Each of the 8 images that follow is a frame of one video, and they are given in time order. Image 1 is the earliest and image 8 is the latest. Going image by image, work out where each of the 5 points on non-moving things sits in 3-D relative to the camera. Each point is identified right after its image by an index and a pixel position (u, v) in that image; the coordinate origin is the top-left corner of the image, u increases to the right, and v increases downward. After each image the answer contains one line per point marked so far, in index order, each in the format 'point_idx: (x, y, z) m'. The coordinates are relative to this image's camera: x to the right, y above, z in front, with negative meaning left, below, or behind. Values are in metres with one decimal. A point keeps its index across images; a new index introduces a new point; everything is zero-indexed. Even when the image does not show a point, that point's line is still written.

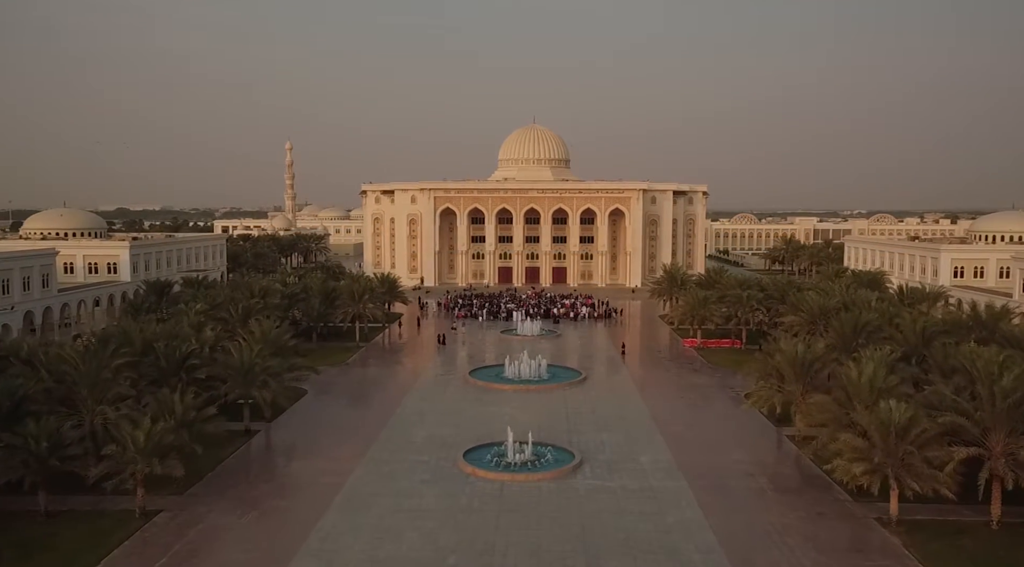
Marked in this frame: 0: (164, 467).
0: (-7.5, -4.0, +16.7) m
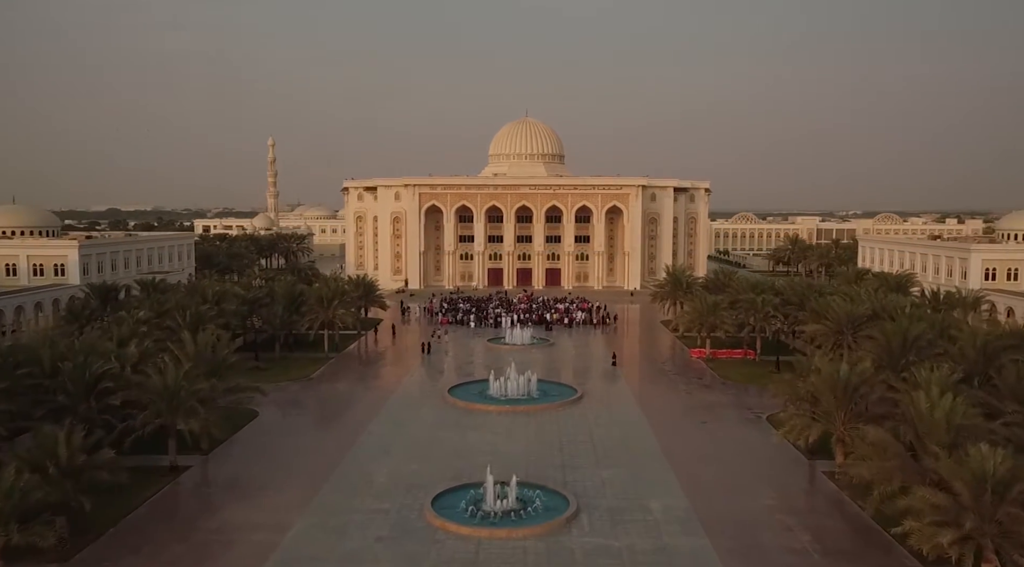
0: (-7.9, -4.1, +12.7) m
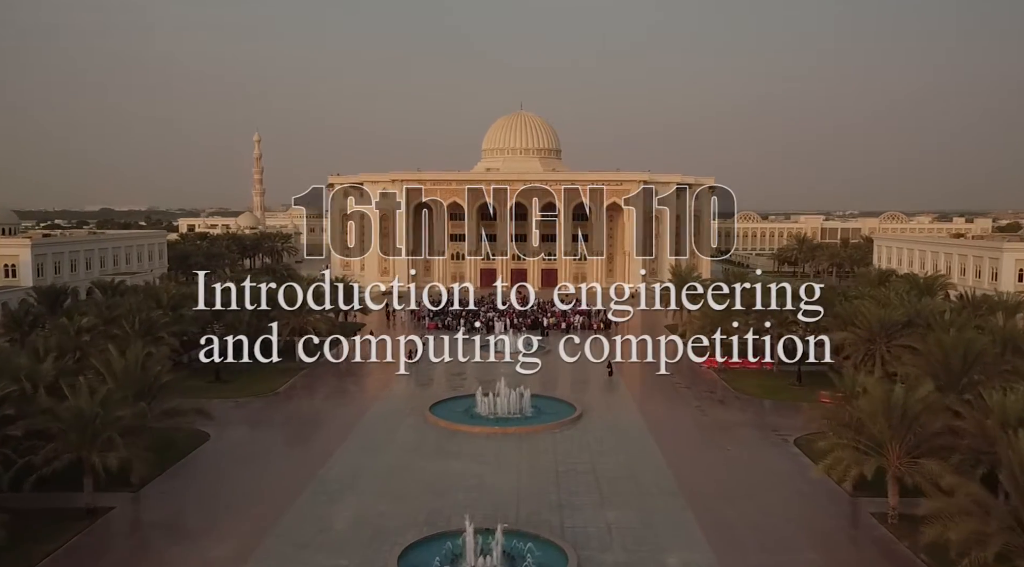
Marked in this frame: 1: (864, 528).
0: (-8.2, -4.2, +9.5) m
1: (+7.1, -4.9, +15.6) m
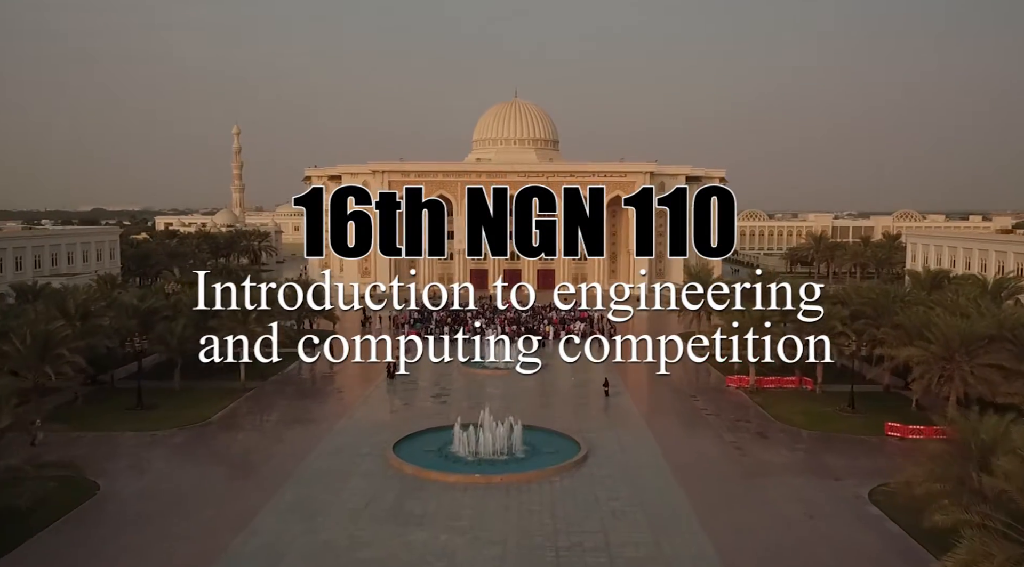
0: (-8.5, -4.3, +4.4) m
1: (+6.7, -5.0, +10.5) m
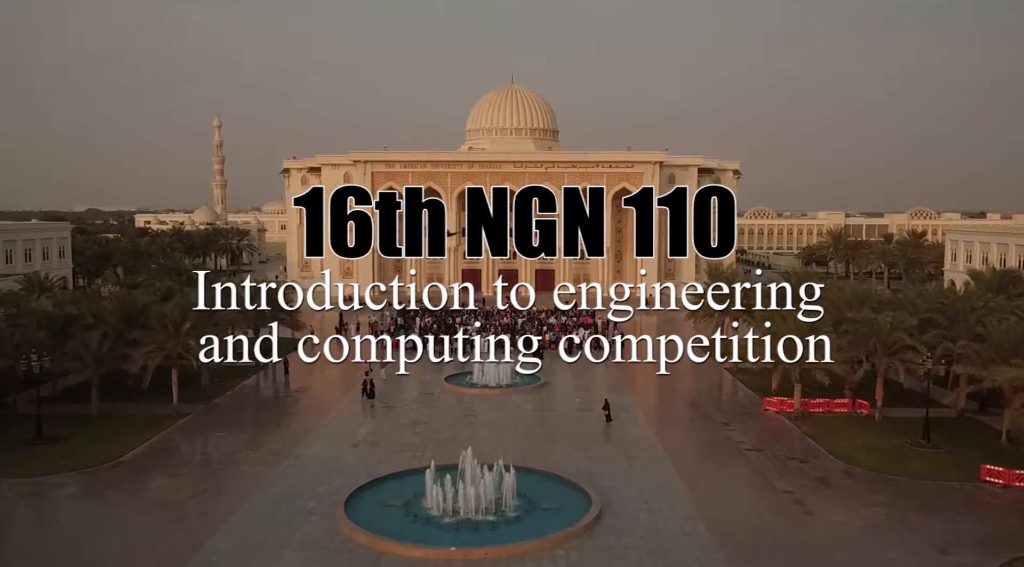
0: (-8.7, -4.4, -0.1) m
1: (+6.6, -5.1, +6.0) m
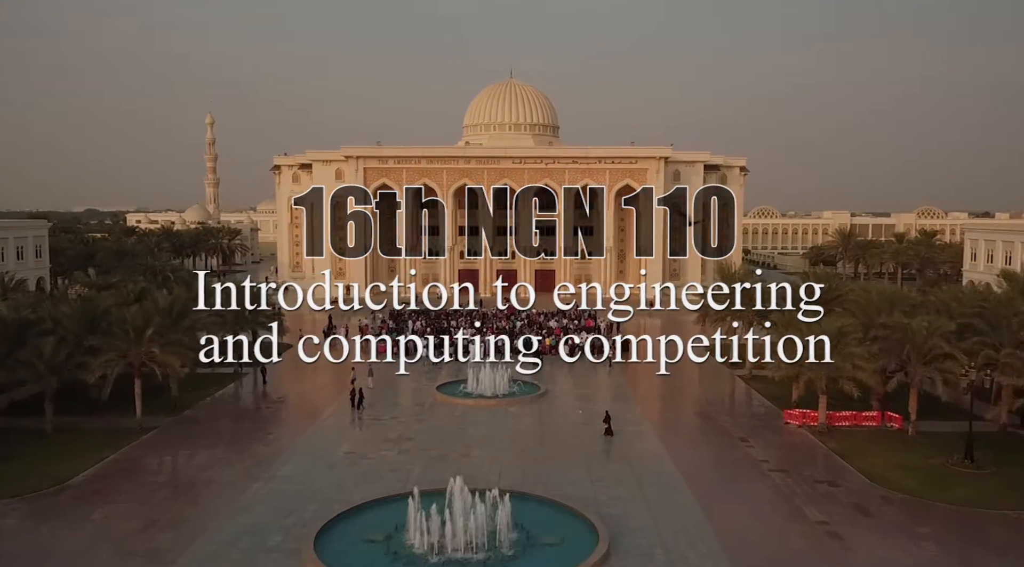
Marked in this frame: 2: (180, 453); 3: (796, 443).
0: (-8.7, -4.4, -2.0) m
1: (+6.5, -5.1, +4.1) m
2: (-7.8, -4.0, +18.3) m
3: (+6.7, -3.8, +18.5) m
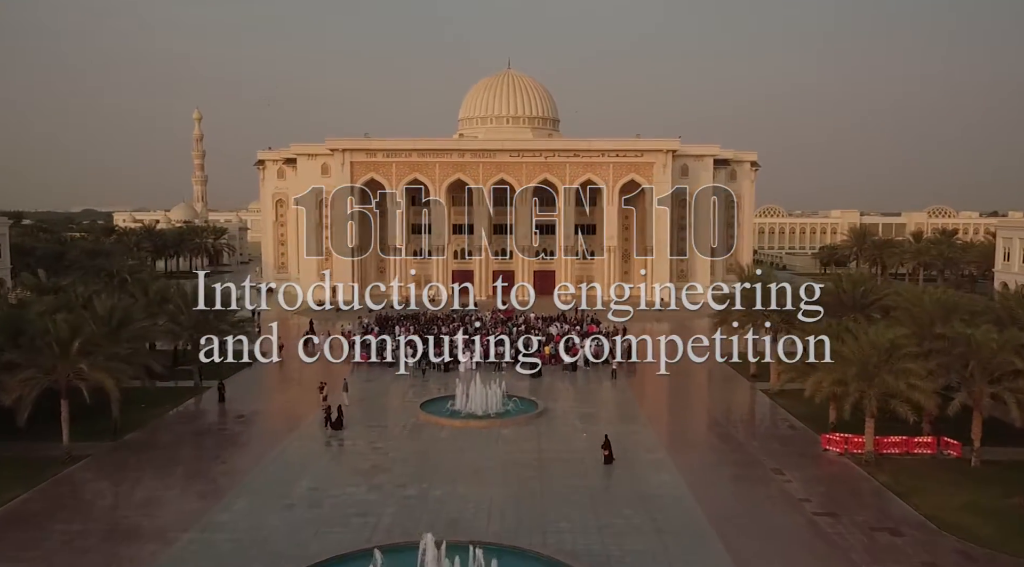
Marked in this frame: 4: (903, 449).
0: (-8.9, -4.5, -4.7) m
1: (+6.3, -5.2, +1.4) m
2: (-7.9, -4.1, +15.5) m
3: (+6.6, -3.9, +15.7) m
4: (+8.3, -3.5, +16.4) m
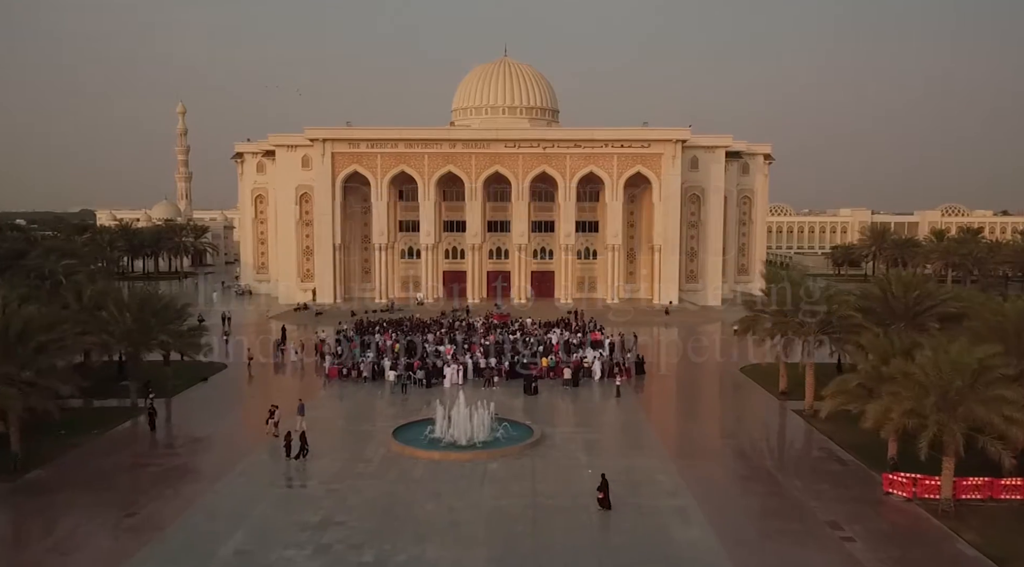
0: (-9.1, -4.6, -8.0) m
1: (+6.1, -5.3, -1.9) m
2: (-8.1, -4.2, +12.3) m
3: (+6.4, -4.0, +12.5) m
4: (+8.1, -3.6, +13.2) m
